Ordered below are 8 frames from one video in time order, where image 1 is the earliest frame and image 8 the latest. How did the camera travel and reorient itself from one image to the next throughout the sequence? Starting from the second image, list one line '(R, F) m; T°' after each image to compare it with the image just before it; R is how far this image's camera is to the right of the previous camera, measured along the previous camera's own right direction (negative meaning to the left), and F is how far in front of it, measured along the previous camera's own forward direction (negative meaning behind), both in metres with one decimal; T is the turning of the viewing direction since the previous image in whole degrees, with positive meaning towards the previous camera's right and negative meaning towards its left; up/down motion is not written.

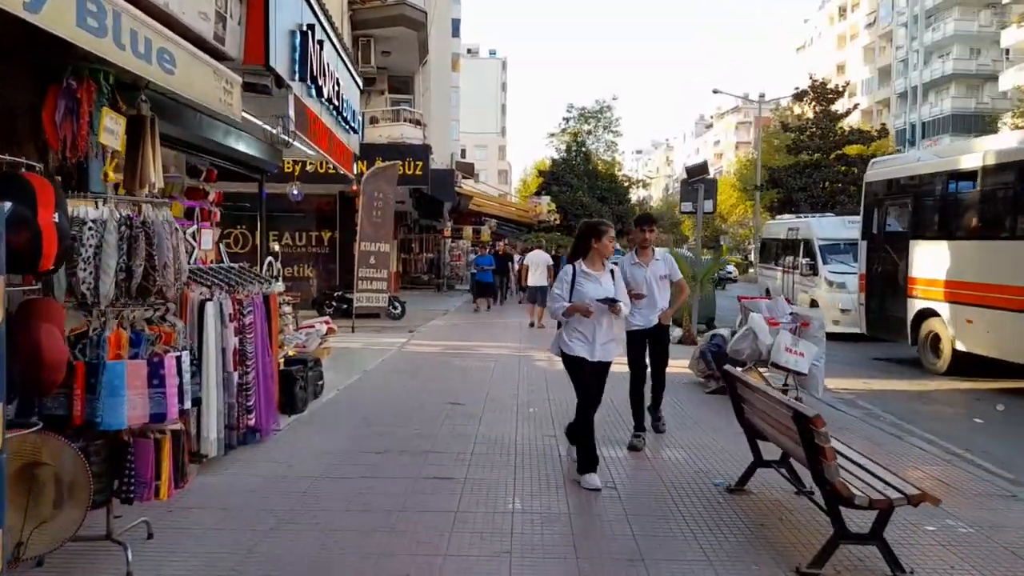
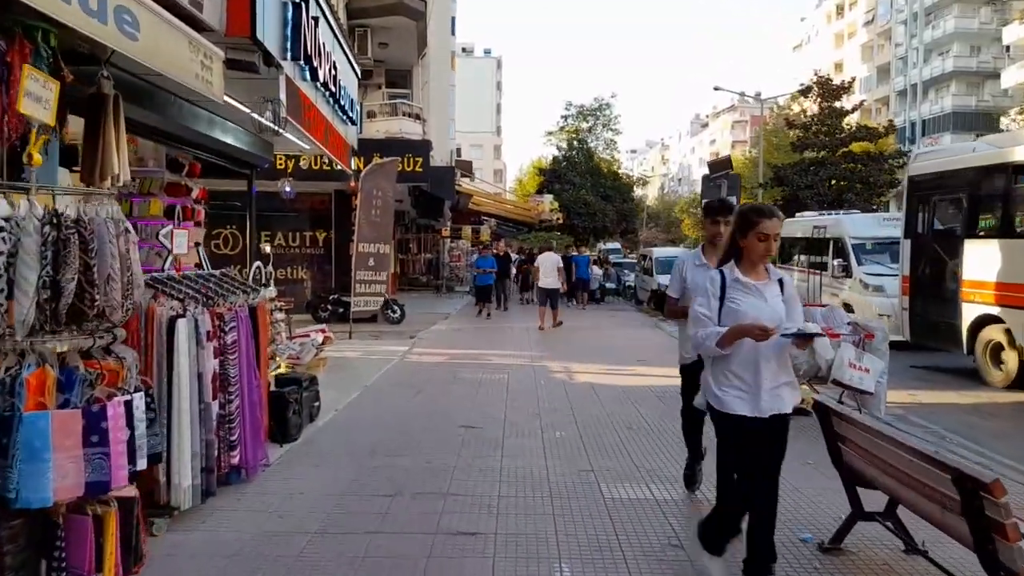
(-0.3, +1.0) m; 0°
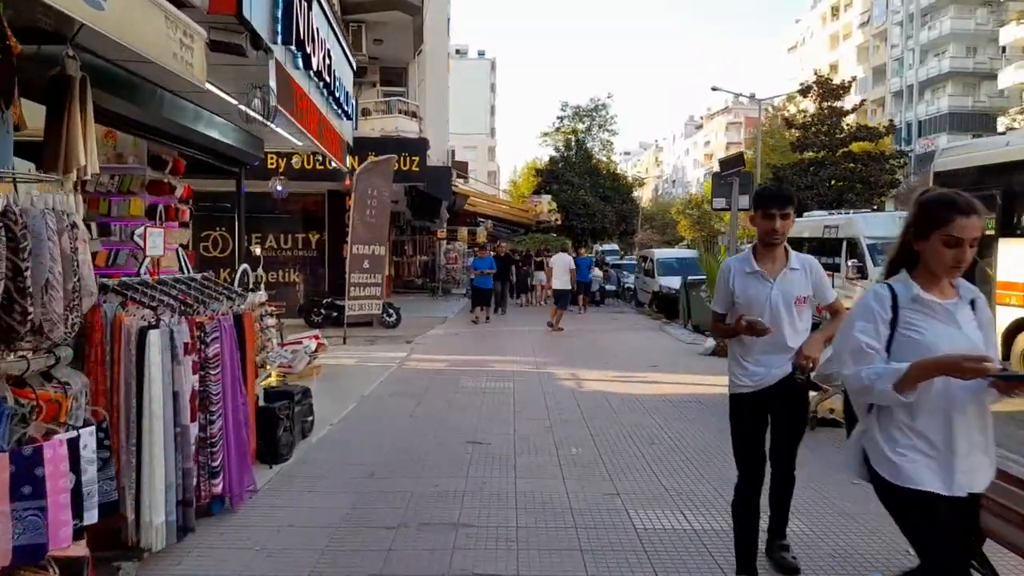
(-0.1, +0.6) m; 0°
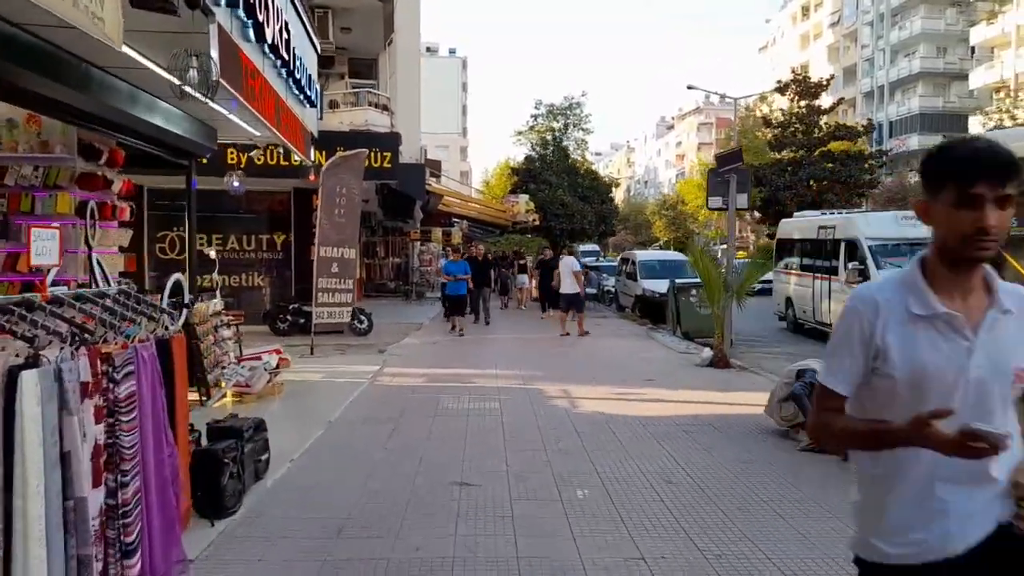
(-0.2, +1.1) m; +2°
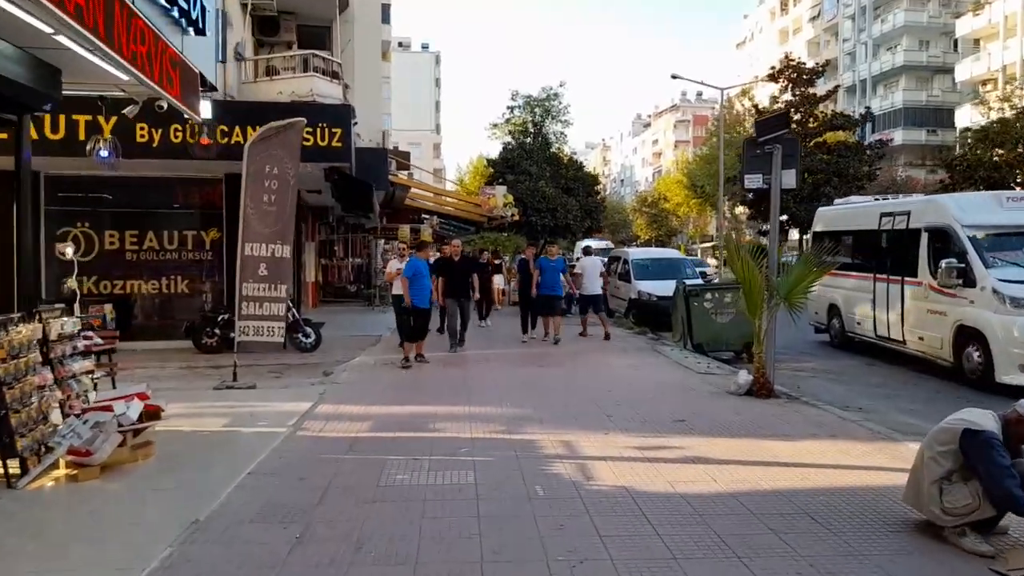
(0.0, +2.9) m; +2°
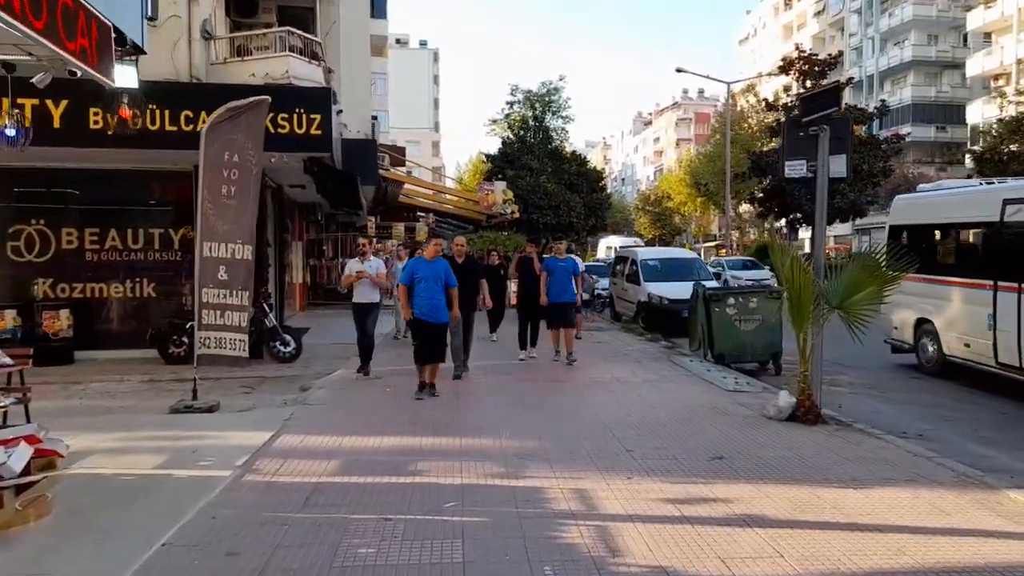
(0.0, +1.4) m; 0°
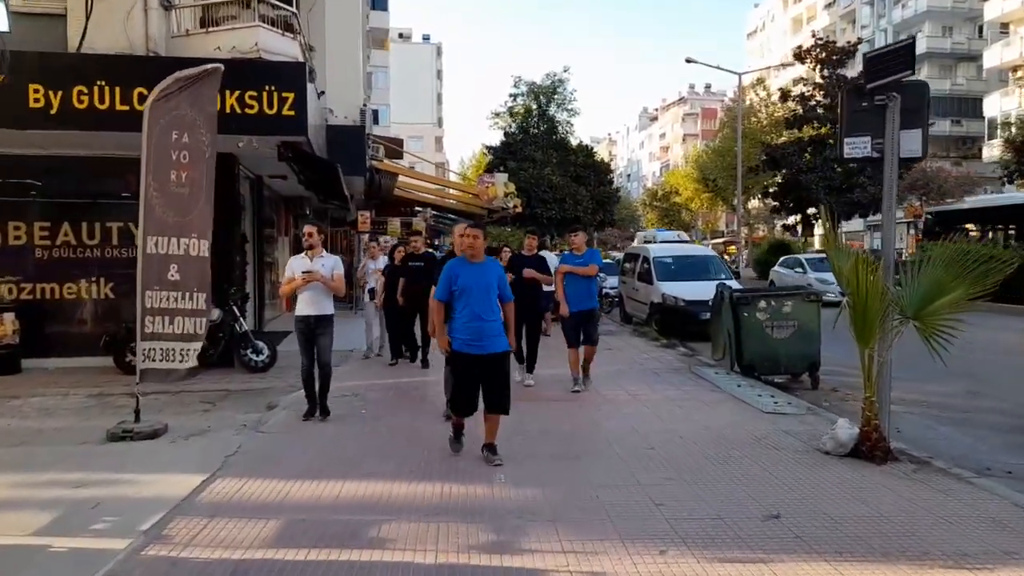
(+0.1, +1.5) m; 0°
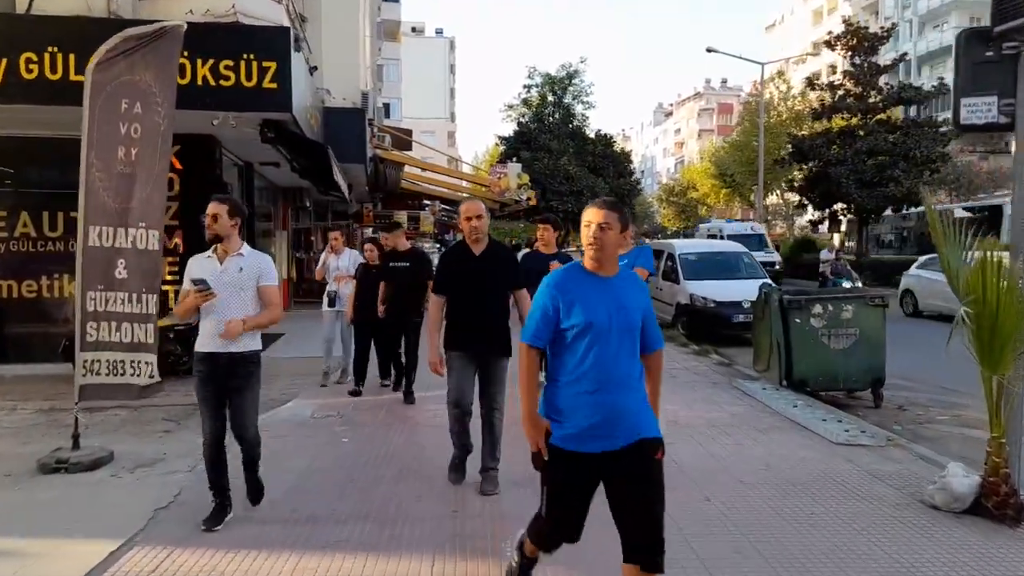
(0.0, +1.5) m; -1°
